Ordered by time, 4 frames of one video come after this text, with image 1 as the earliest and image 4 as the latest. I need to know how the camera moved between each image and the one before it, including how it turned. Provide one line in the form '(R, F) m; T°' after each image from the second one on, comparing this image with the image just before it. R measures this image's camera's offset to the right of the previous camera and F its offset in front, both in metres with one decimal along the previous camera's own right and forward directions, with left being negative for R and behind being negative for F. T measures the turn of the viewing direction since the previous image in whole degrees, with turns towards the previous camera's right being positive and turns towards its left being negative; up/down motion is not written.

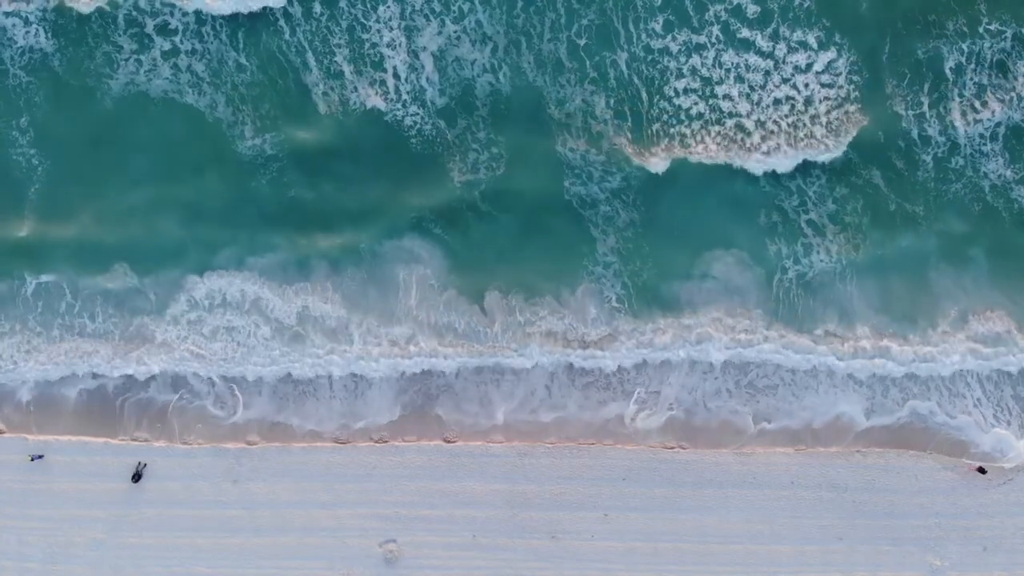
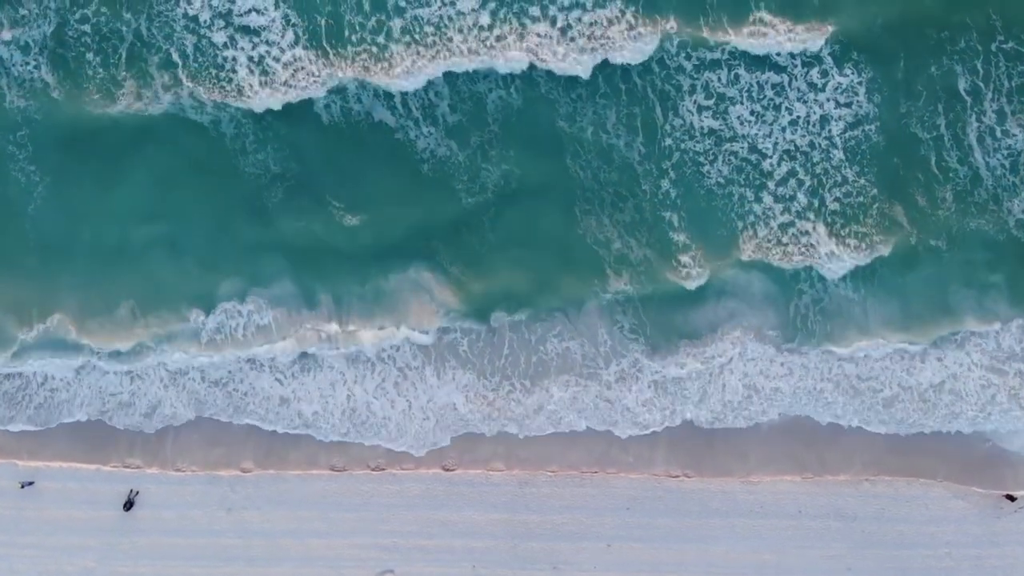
(+0.7, +1.1) m; -1°
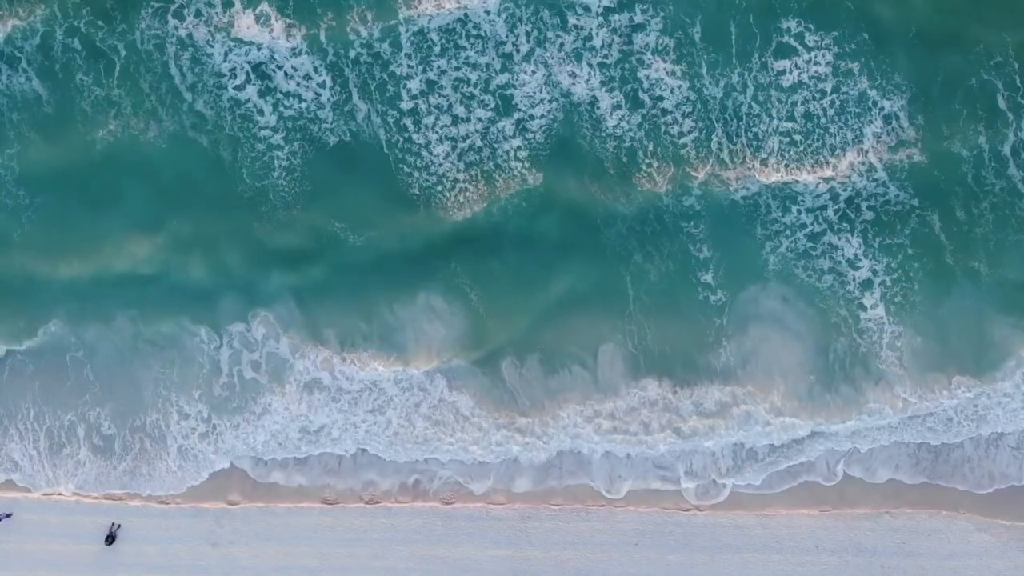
(+0.2, +1.9) m; 0°
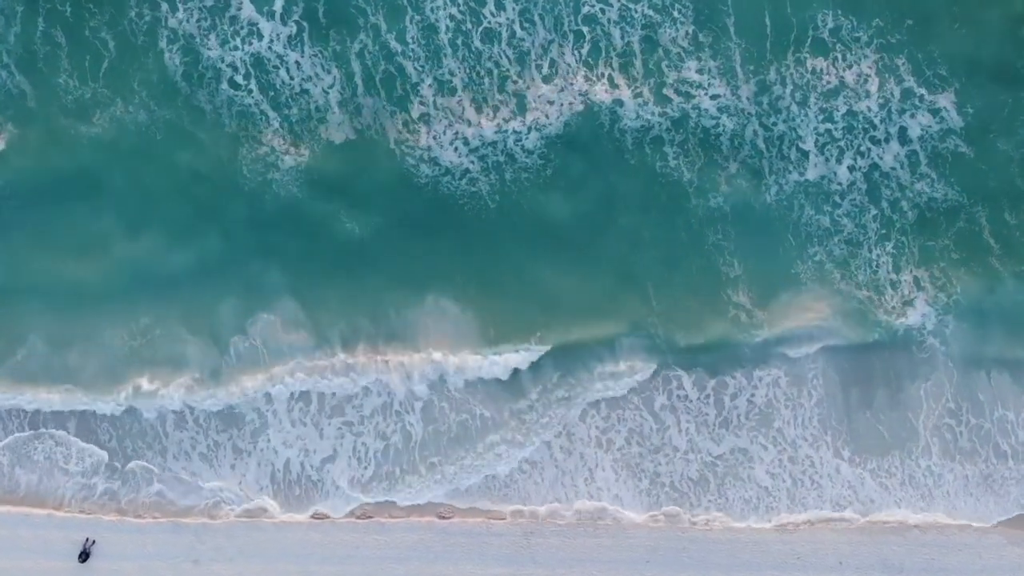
(+0.3, +2.6) m; -1°
